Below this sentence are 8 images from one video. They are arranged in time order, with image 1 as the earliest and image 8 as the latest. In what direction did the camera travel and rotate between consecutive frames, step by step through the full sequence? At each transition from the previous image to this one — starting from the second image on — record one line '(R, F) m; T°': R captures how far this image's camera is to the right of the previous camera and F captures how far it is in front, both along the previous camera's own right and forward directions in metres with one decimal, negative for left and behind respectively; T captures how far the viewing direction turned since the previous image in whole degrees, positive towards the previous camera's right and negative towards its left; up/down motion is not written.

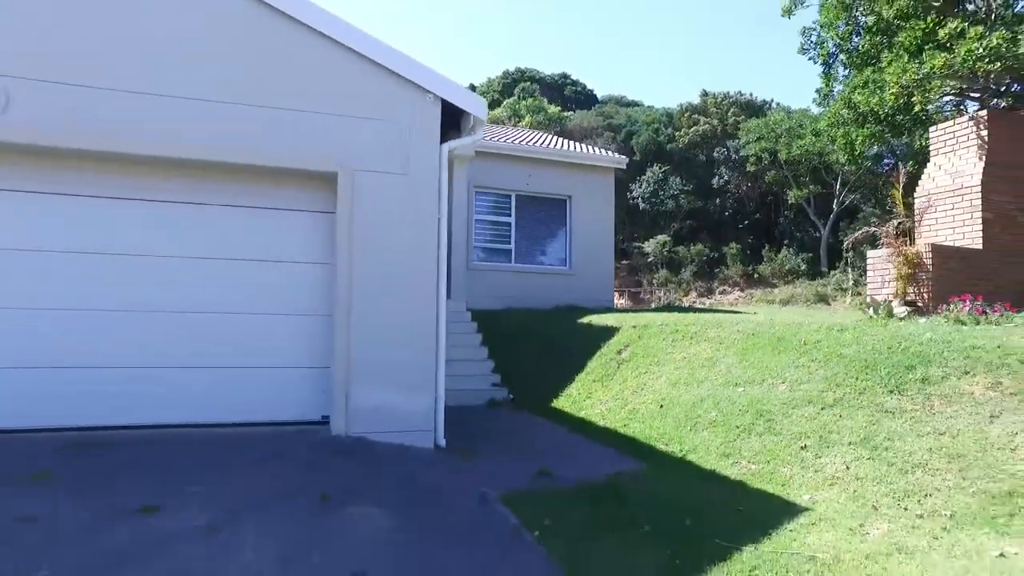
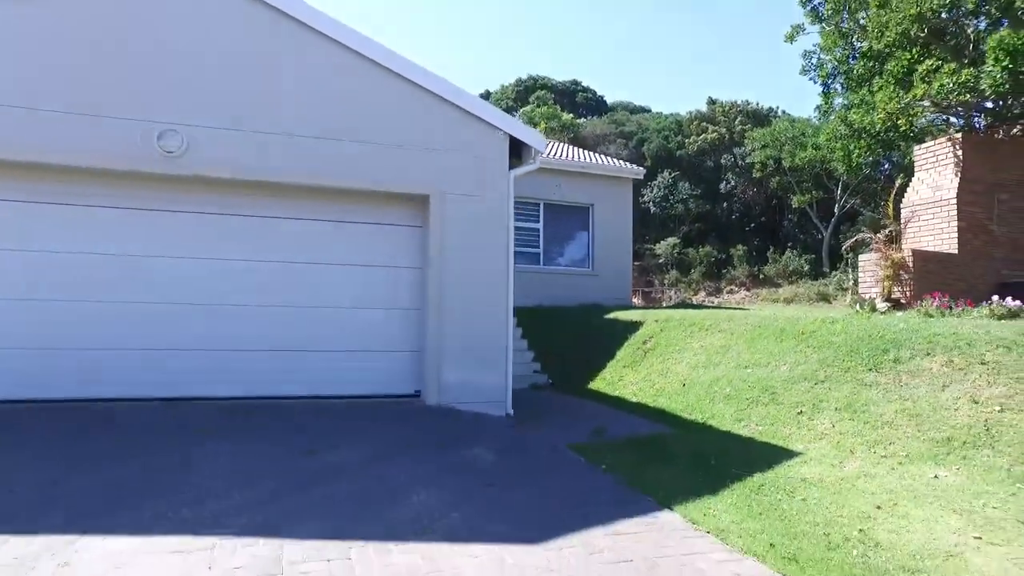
(-0.5, -1.4) m; 0°
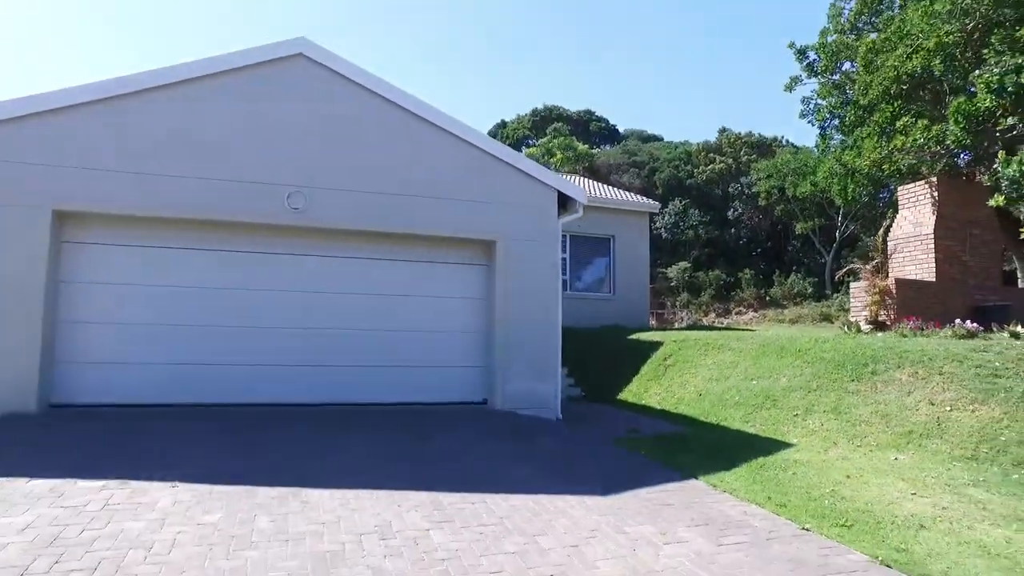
(-0.5, -1.6) m; -1°
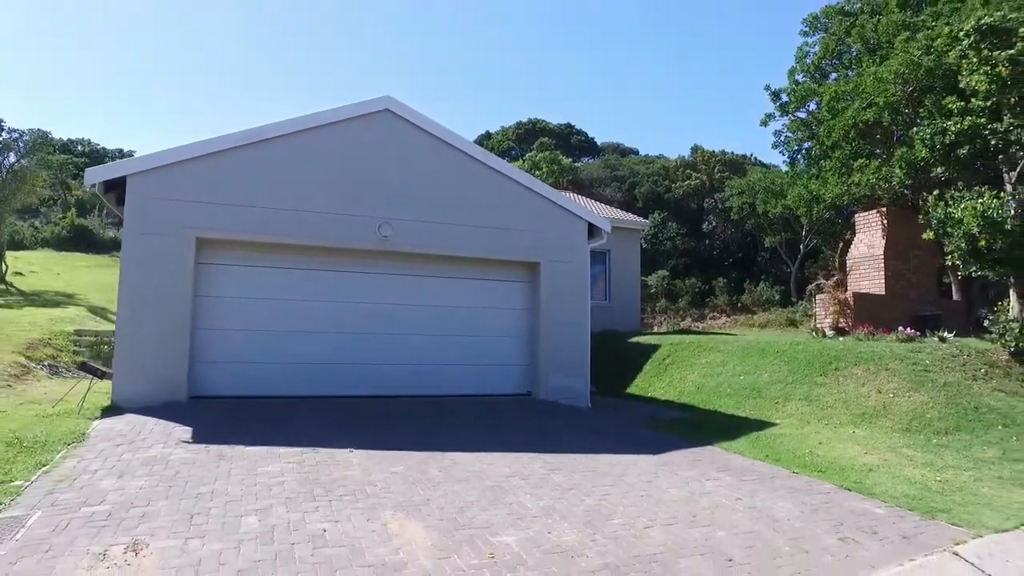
(-1.1, -2.0) m; +3°
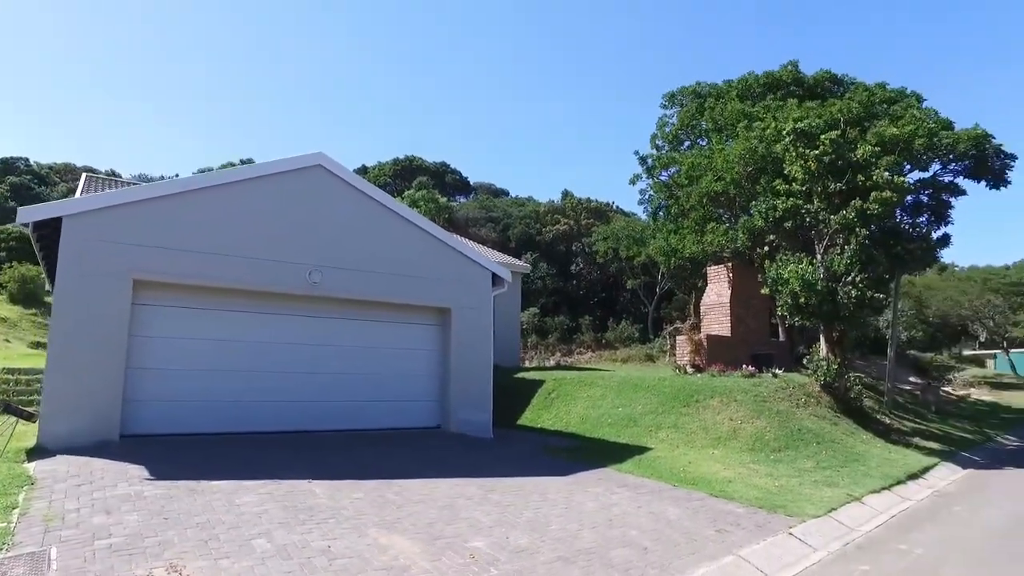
(-1.0, -1.3) m; +12°
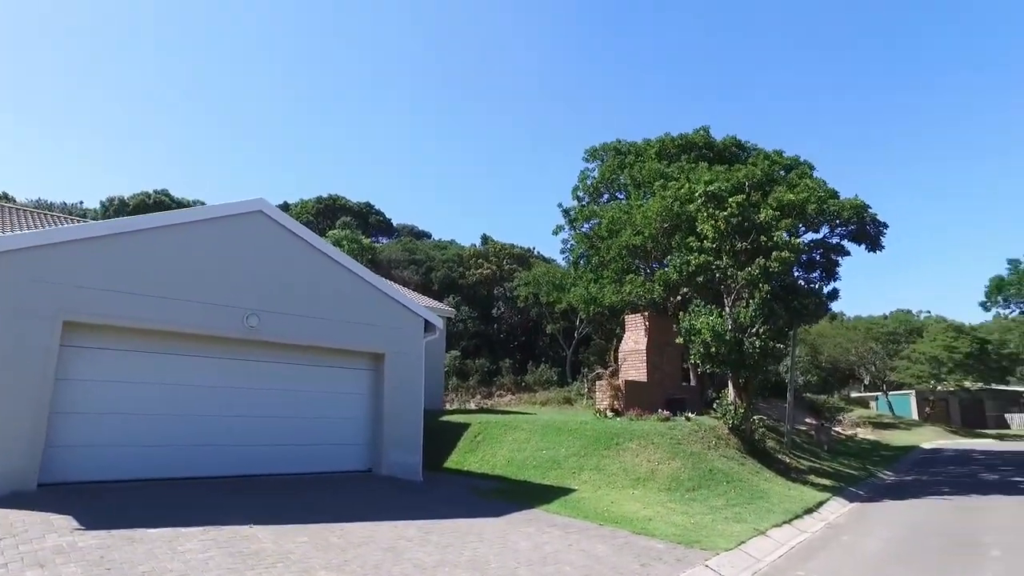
(-0.3, -0.5) m; +7°
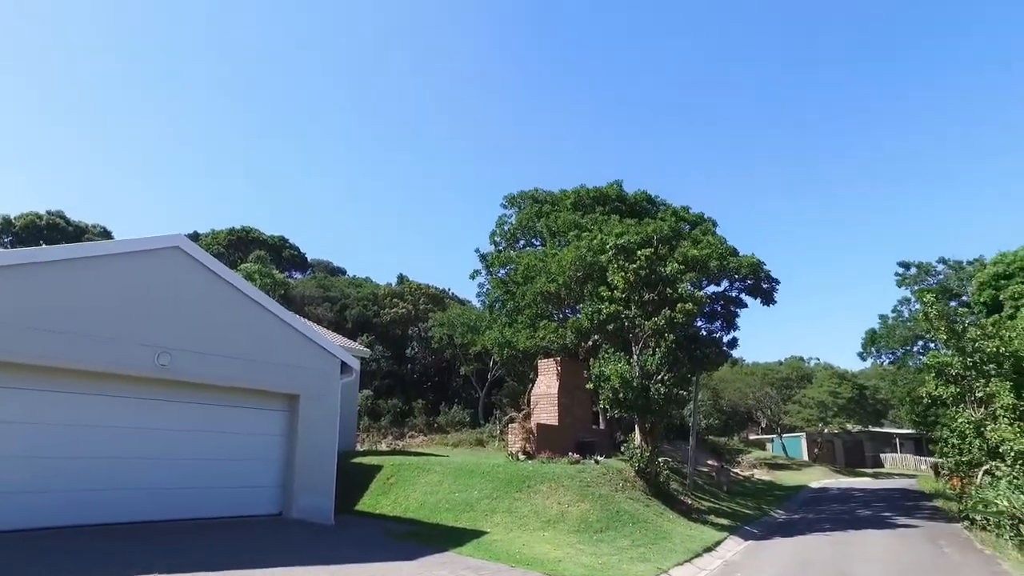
(-0.1, -0.4) m; +7°
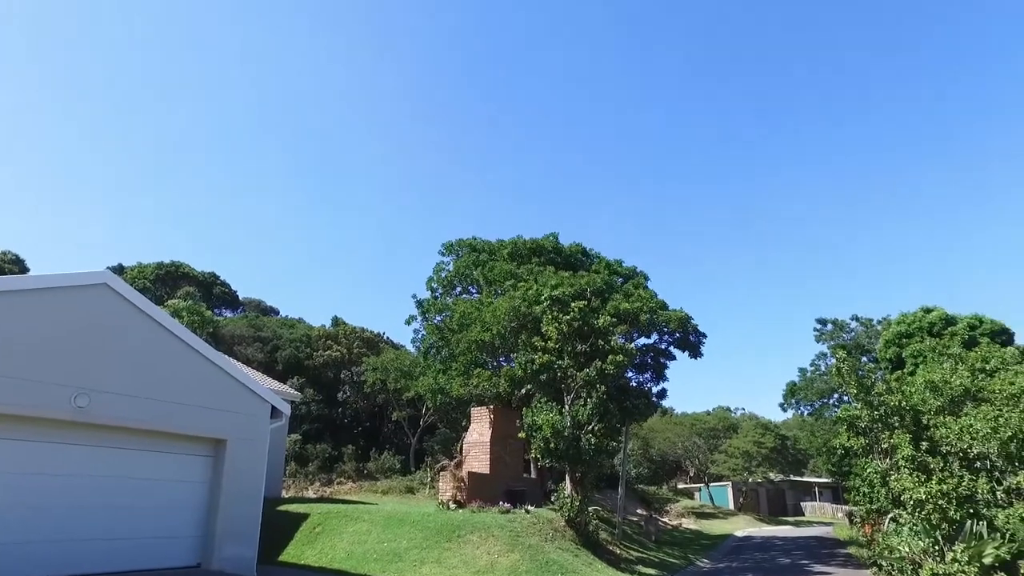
(0.0, -0.2) m; +5°
